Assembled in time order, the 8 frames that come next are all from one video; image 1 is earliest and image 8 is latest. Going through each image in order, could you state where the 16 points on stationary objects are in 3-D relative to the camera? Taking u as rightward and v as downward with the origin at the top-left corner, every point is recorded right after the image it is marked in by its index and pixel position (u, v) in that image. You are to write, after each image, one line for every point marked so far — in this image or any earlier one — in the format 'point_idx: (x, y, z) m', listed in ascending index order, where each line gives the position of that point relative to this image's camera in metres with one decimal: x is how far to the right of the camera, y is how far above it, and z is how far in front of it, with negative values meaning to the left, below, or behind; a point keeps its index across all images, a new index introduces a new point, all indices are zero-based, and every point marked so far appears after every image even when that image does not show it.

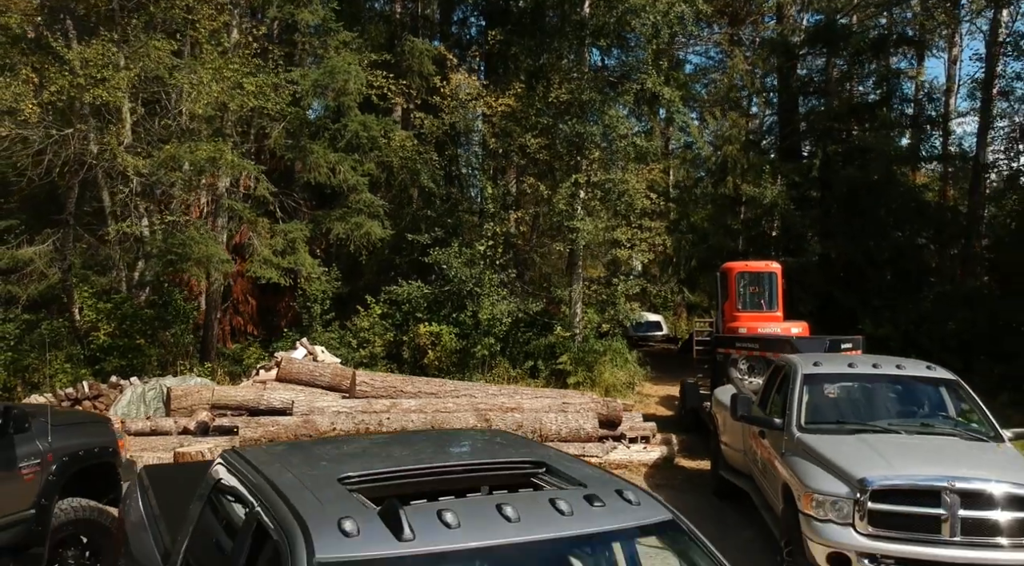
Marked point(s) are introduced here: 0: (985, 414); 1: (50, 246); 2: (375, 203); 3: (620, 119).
0: (+4.4, -1.2, +7.9) m
1: (-9.3, +0.7, +17.1) m
2: (-2.9, +1.7, +18.3) m
3: (+2.3, +3.5, +18.3) m
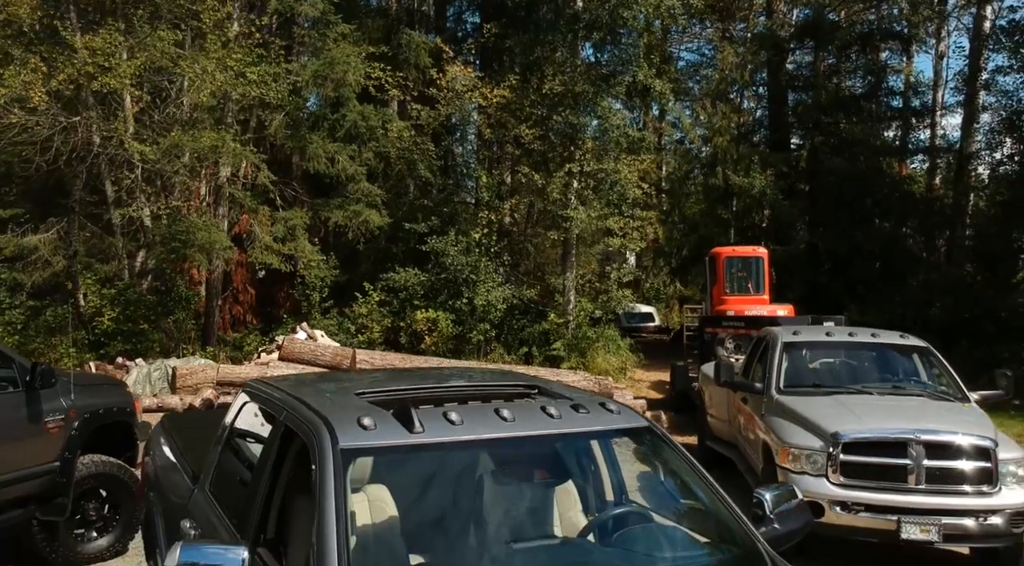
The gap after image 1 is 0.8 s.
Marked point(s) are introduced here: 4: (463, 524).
0: (+4.3, -0.9, +8.3) m
1: (-9.4, +1.0, +17.5) m
2: (-3.0, +2.0, +18.7) m
3: (+2.2, +3.8, +18.7) m
4: (-0.1, -0.9, +3.0) m
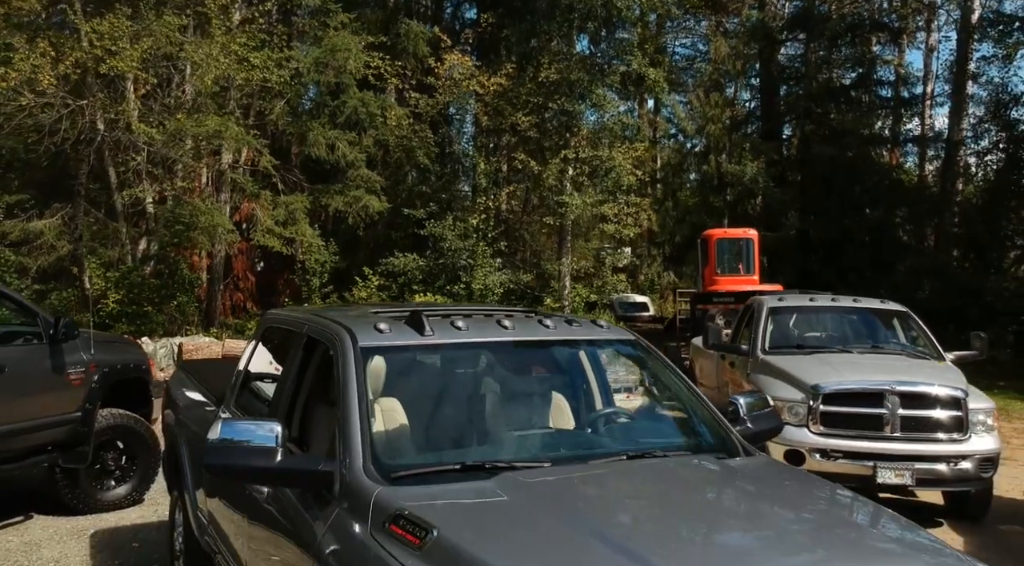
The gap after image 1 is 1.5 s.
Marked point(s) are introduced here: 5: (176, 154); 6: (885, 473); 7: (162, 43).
0: (+4.3, -0.6, +8.7) m
1: (-9.5, +1.3, +17.8) m
2: (-3.1, +2.3, +19.1) m
3: (+2.1, +4.1, +19.1) m
4: (-0.1, -0.6, +3.4) m
5: (-6.2, +2.4, +15.6) m
6: (+3.1, -1.6, +7.0) m
7: (-6.1, +4.2, +14.7) m
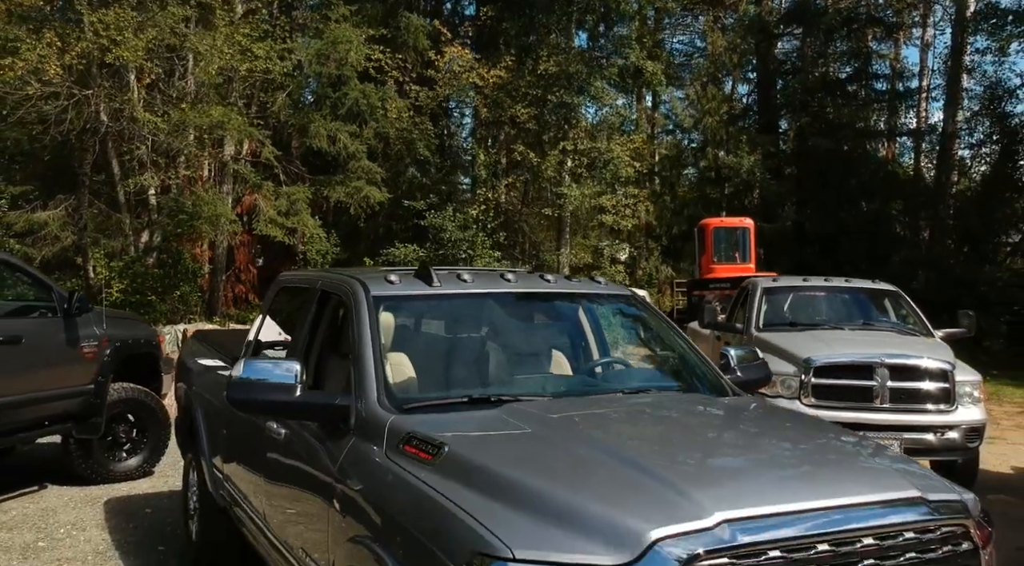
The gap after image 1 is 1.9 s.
0: (+4.3, -0.4, +9.0) m
1: (-9.5, +1.5, +18.0) m
2: (-3.1, +2.6, +19.3) m
3: (+2.1, +4.4, +19.3) m
4: (-0.1, -0.4, +3.6) m
5: (-6.2, +2.6, +15.8) m
6: (+3.1, -1.3, +7.2) m
7: (-6.1, +4.4, +14.9) m
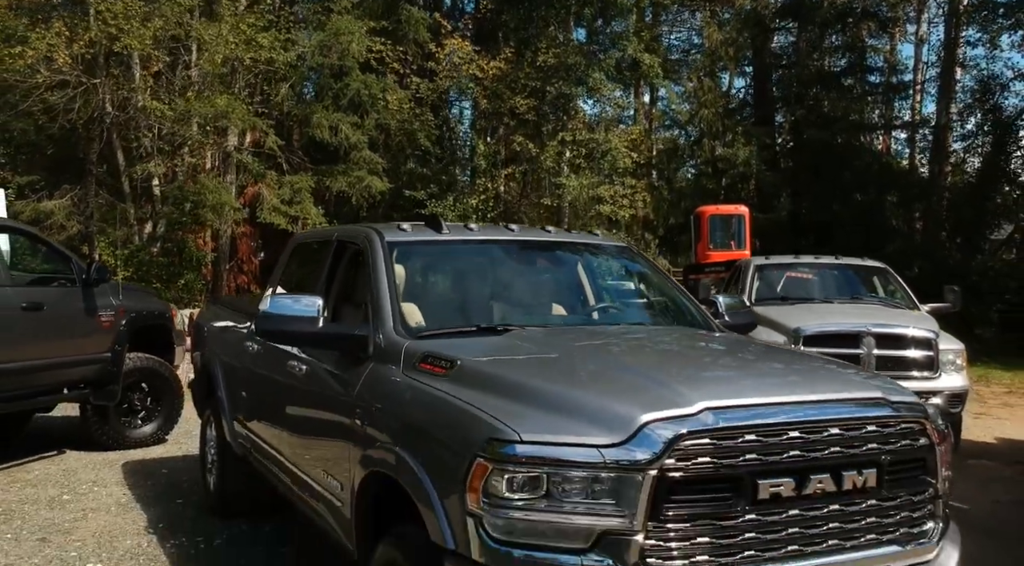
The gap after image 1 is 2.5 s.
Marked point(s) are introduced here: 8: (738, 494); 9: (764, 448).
0: (+4.3, -0.1, +9.3) m
1: (-9.5, +1.8, +18.3) m
2: (-3.1, +2.8, +19.6) m
3: (+2.1, +4.6, +19.6) m
4: (-0.1, -0.1, +3.9) m
5: (-6.2, +2.8, +16.1) m
6: (+3.1, -1.1, +7.5) m
7: (-6.1, +4.6, +15.2) m
8: (+0.7, -0.6, +2.5) m
9: (+0.7, -0.5, +2.5) m
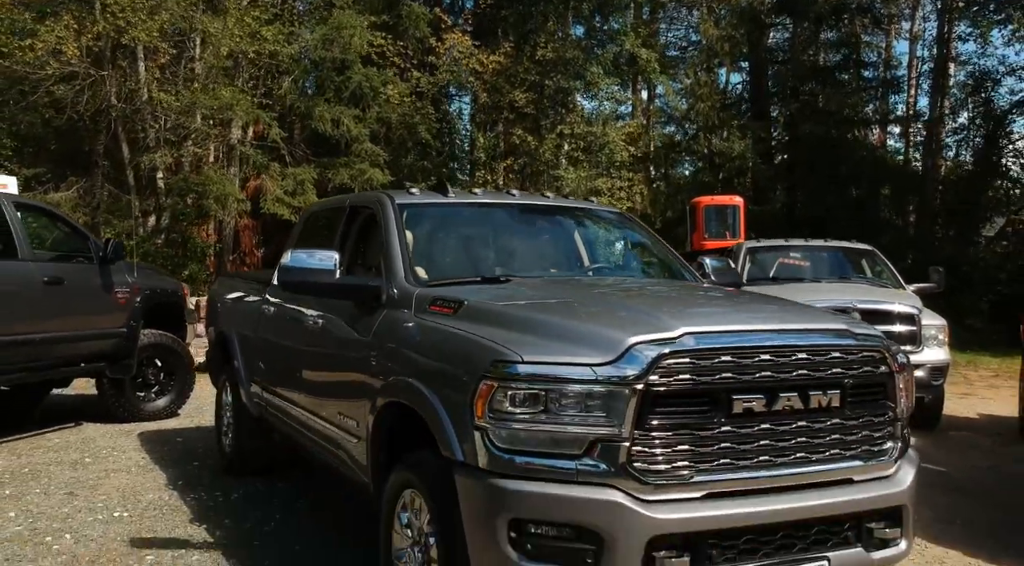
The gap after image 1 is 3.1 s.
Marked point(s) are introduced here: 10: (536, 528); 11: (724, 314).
0: (+4.3, +0.1, +9.6) m
1: (-9.5, +2.0, +18.6) m
2: (-3.2, +3.0, +19.9) m
3: (+2.1, +4.8, +19.9) m
4: (0.0, +0.1, +4.2) m
5: (-6.2, +3.0, +16.4) m
6: (+3.1, -0.9, +7.8) m
7: (-6.1, +4.8, +15.5) m
8: (+0.7, -0.4, +2.8) m
9: (+0.7, -0.3, +2.8) m
10: (+0.1, -0.8, +2.7) m
11: (+0.8, -0.1, +3.1) m
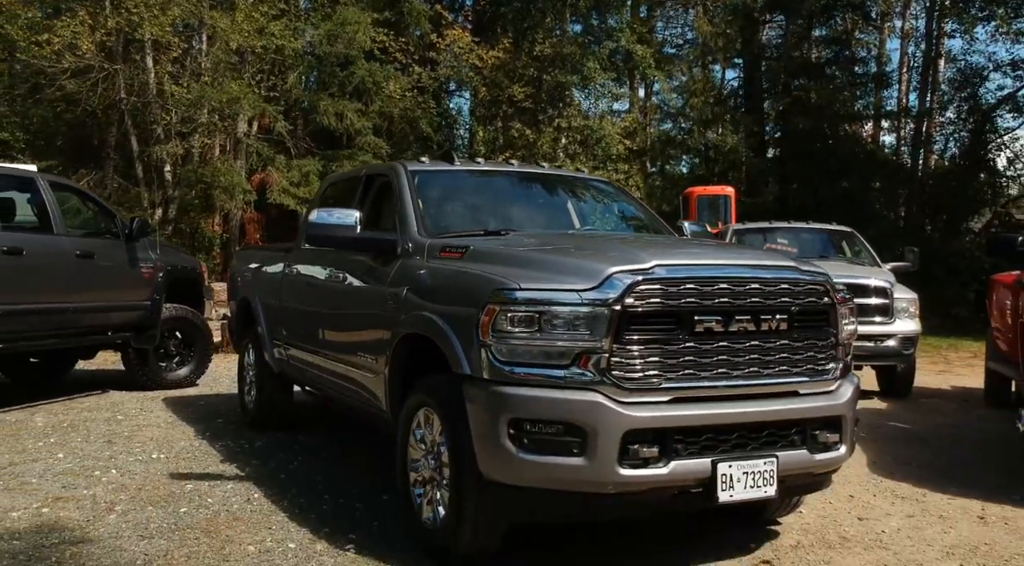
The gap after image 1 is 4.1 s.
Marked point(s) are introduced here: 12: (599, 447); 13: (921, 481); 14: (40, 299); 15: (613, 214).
0: (+4.3, +0.3, +10.1) m
1: (-9.6, +2.3, +19.1) m
2: (-3.2, +3.3, +20.4) m
3: (+2.0, +5.1, +20.5) m
4: (-0.1, +0.3, +4.8) m
5: (-6.3, +3.3, +16.9) m
6: (+3.1, -0.6, +8.4) m
7: (-6.1, +5.1, +16.0) m
8: (+0.7, -0.2, +3.4) m
9: (+0.7, 0.0, +3.4) m
10: (+0.1, -0.6, +3.3) m
11: (+0.8, +0.1, +3.6) m
12: (+0.3, -0.6, +3.2) m
13: (+2.6, -1.2, +5.4) m
14: (-4.1, -0.1, +7.4) m
15: (+0.6, +0.4, +5.3) m
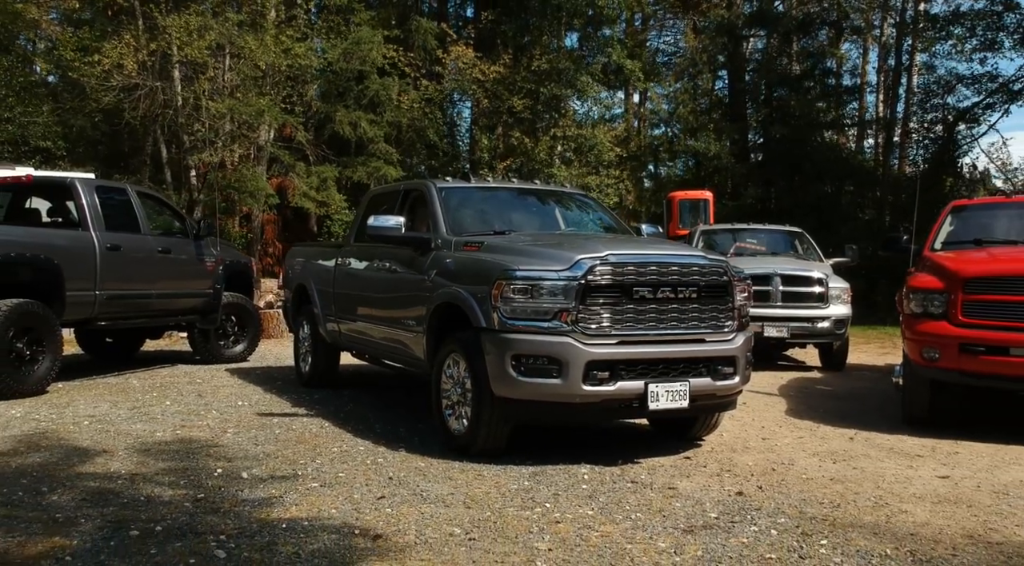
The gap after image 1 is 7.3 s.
0: (+4.3, +0.4, +11.9) m
1: (-9.6, +2.4, +20.9) m
2: (-3.2, +3.4, +22.2) m
3: (+2.0, +5.2, +22.2) m
4: (0.0, +0.4, +6.6) m
5: (-6.3, +3.4, +18.7) m
6: (+3.1, -0.5, +10.1) m
7: (-6.1, +5.2, +17.8) m
8: (+0.7, -0.1, +5.1) m
9: (+0.8, +0.1, +5.1) m
10: (+0.1, -0.5, +5.1) m
11: (+0.8, +0.2, +5.4) m
12: (+0.3, -0.5, +5.0) m
13: (+2.6, -1.1, +7.1) m
14: (-4.1, 0.0, +9.2) m
15: (+0.6, +0.5, +7.0) m
